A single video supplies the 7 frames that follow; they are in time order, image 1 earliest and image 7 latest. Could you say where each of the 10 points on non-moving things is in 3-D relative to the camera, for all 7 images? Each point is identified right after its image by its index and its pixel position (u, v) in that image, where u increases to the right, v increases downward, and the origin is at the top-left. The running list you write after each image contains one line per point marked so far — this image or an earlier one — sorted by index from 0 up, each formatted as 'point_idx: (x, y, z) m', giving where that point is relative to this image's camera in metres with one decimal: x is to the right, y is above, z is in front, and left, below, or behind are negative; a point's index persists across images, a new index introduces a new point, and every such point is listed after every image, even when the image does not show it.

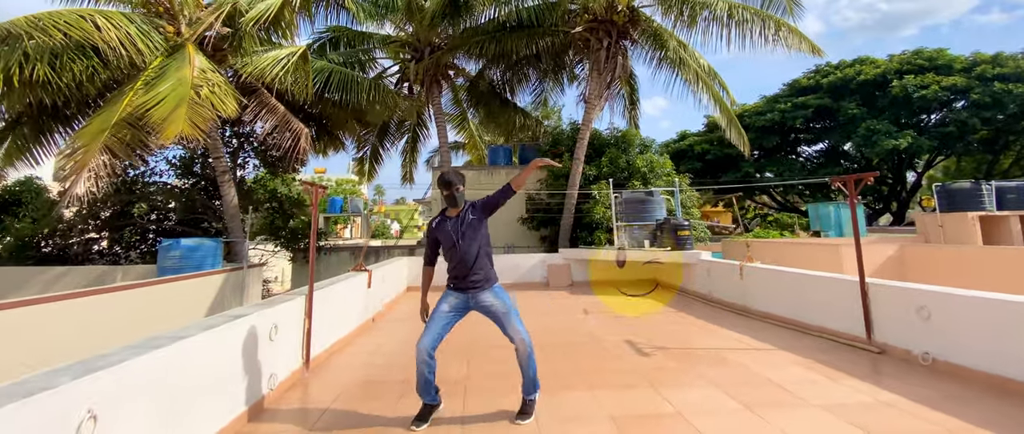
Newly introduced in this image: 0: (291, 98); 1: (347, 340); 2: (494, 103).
0: (-4.6, +2.5, +10.1) m
1: (-2.0, -1.4, +5.7) m
2: (-0.5, +3.0, +12.9) m
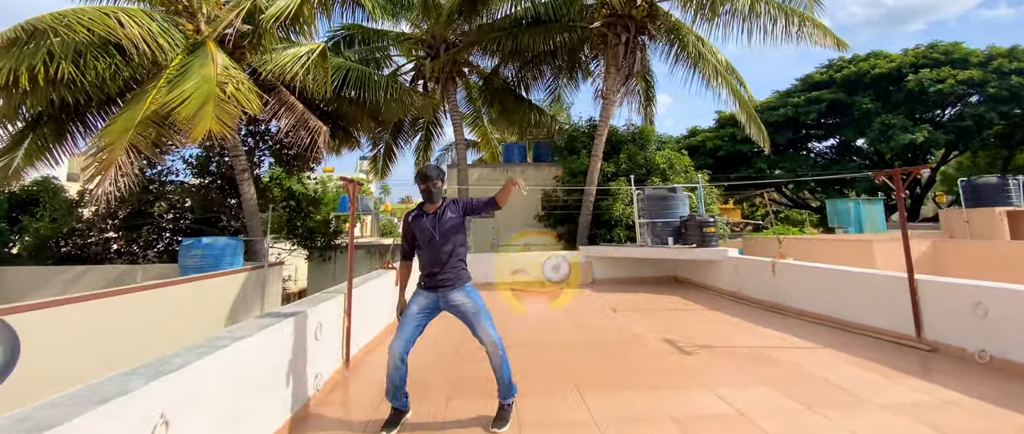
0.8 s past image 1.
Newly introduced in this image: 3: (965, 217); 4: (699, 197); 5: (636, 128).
0: (-4.2, +2.5, +10.0) m
1: (-1.6, -1.4, +5.6) m
2: (-0.1, +3.1, +12.8) m
3: (+10.4, 0.0, +11.1) m
4: (+3.9, +0.4, +10.1) m
5: (+3.2, +2.3, +12.4) m
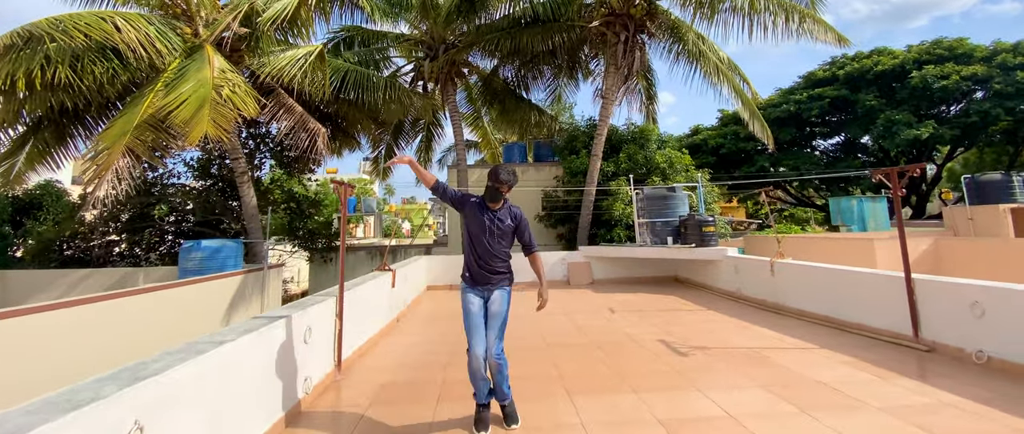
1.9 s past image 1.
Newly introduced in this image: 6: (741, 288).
0: (-4.3, +2.5, +10.1) m
1: (-1.6, -1.4, +5.6) m
2: (-0.1, +3.1, +12.8) m
3: (+10.4, +0.1, +11.0) m
4: (+3.9, +0.4, +10.0) m
5: (+3.2, +2.3, +12.4) m
6: (+3.7, -1.2, +7.9) m
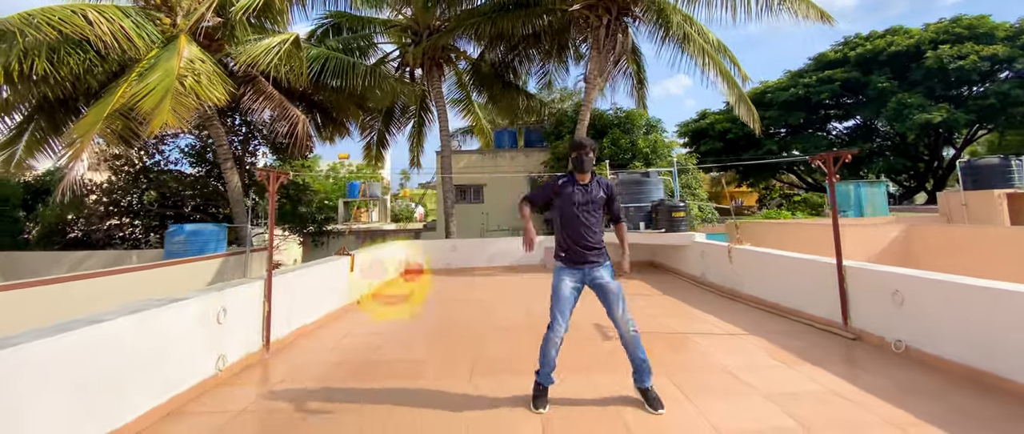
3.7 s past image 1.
0: (-4.7, +2.8, +10.2) m
1: (-2.3, -1.3, +5.8) m
2: (-0.4, +3.5, +12.8) m
3: (+9.9, +0.4, +10.7) m
4: (+3.4, +0.7, +10.0) m
5: (+2.8, +2.7, +12.3) m
6: (+3.2, -0.9, +7.9) m
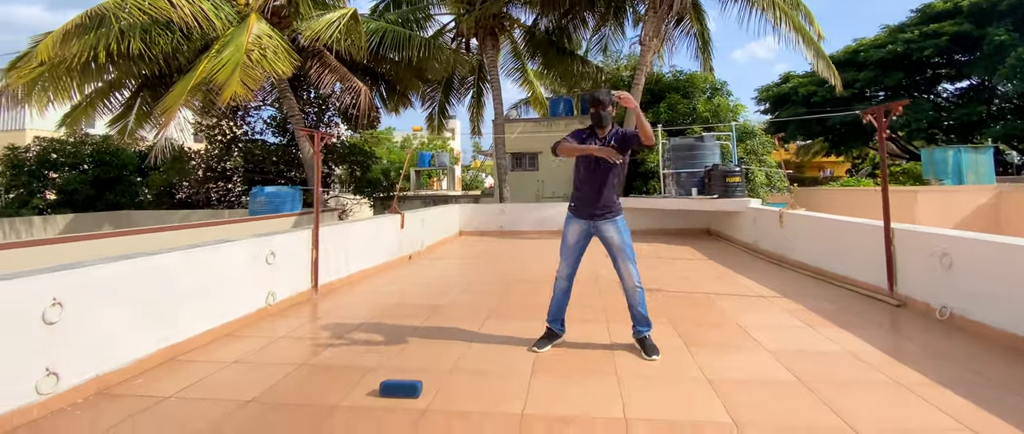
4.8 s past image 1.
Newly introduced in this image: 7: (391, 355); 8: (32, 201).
0: (-3.6, +3.6, +10.8) m
1: (-1.9, -0.8, +6.3) m
2: (+1.0, +4.3, +12.7) m
3: (+11.0, +1.0, +9.2) m
4: (+4.4, +1.4, +9.5) m
5: (+4.1, +3.5, +11.7) m
6: (+3.8, -0.4, +7.6) m
7: (-0.8, -0.9, +3.3) m
8: (-12.3, +0.4, +12.5) m
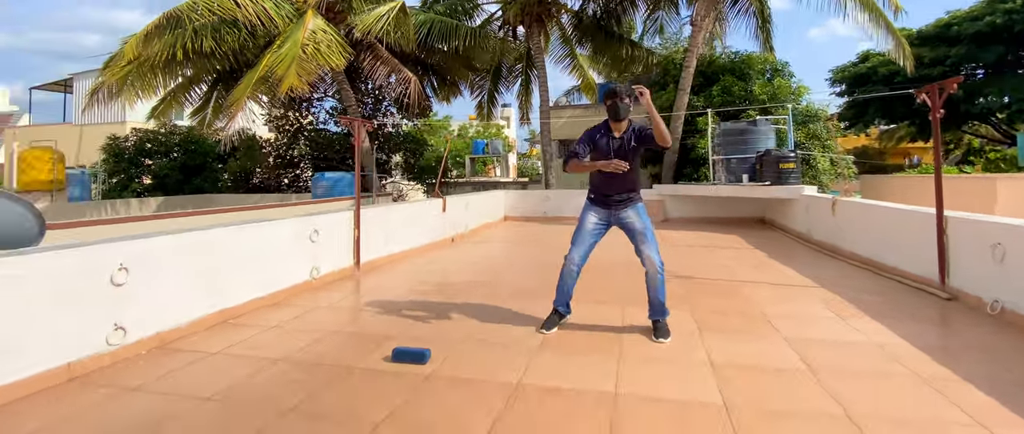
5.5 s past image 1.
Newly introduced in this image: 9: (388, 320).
0: (-2.6, +3.9, +11.2) m
1: (-1.4, -0.5, +6.7) m
2: (+2.3, +4.6, +12.5) m
3: (+11.7, +1.1, +7.9) m
4: (+5.2, +1.6, +9.0) m
5: (+5.3, +3.7, +11.2) m
6: (+4.4, -0.2, +7.2) m
7: (-0.7, -0.8, +3.5) m
8: (-11.0, +0.9, +14.0) m
9: (-1.0, -0.8, +3.7) m
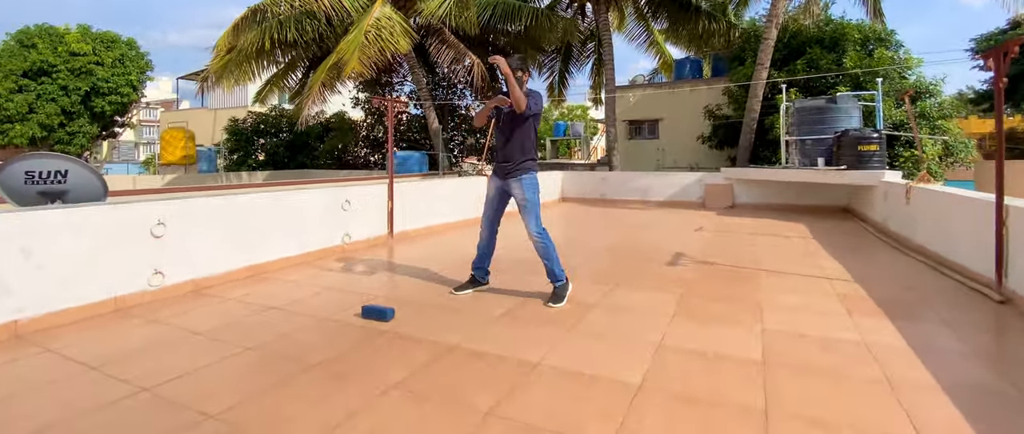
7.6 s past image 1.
0: (-1.0, +4.4, +11.5) m
1: (-0.9, -0.2, +7.0) m
2: (+4.0, +5.0, +11.8) m
3: (+12.3, +1.0, +5.6) m
4: (+6.1, +1.8, +7.9) m
5: (+6.7, +4.0, +9.9) m
6: (+4.9, -0.1, +6.4) m
7: (-0.9, -0.6, +3.8) m
8: (-8.8, +1.8, +16.1) m
9: (-1.0, -0.6, +4.1) m
